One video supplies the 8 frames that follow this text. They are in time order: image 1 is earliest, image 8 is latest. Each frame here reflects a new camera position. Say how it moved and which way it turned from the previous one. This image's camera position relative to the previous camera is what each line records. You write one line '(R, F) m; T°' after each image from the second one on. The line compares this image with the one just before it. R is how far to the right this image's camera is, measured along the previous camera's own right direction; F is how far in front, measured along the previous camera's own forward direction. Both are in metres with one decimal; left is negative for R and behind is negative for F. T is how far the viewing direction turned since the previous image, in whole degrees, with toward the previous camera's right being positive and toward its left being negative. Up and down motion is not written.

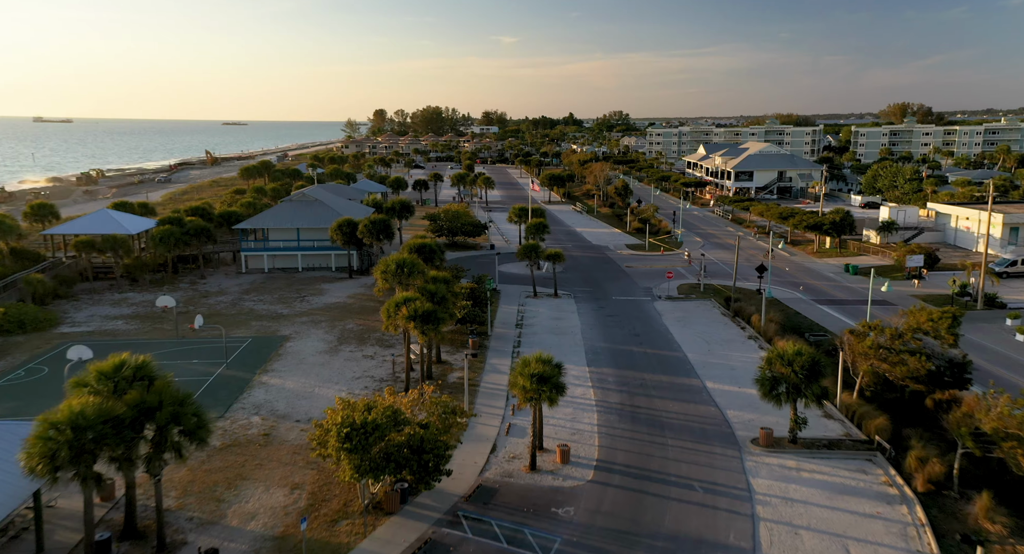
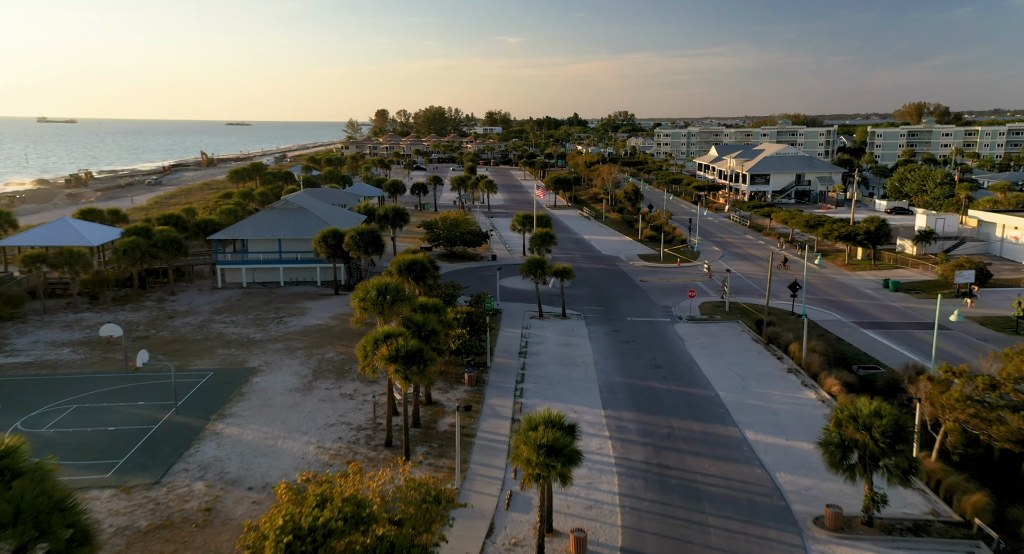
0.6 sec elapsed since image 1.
(0.0, +4.1) m; 0°
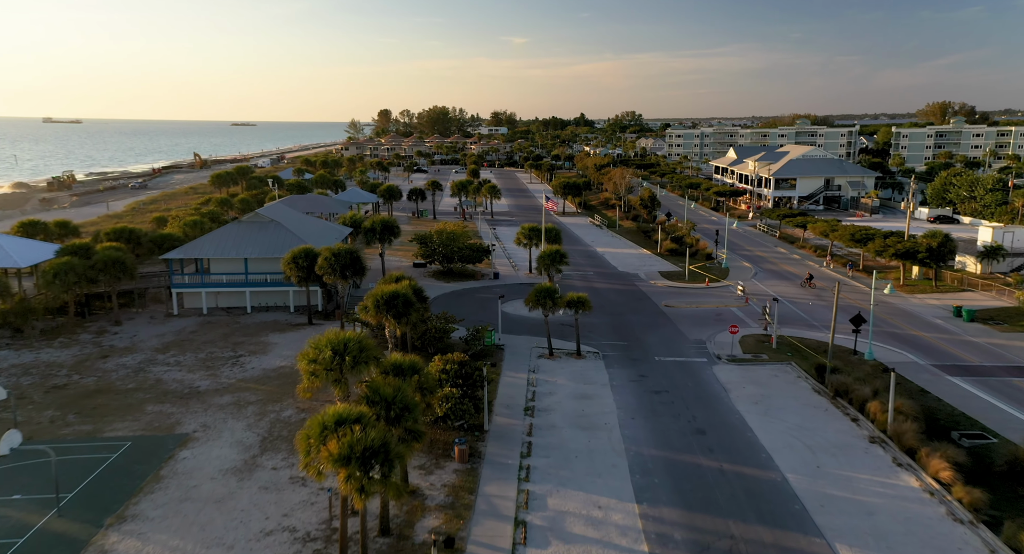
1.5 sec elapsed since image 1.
(+0.1, +5.8) m; 0°
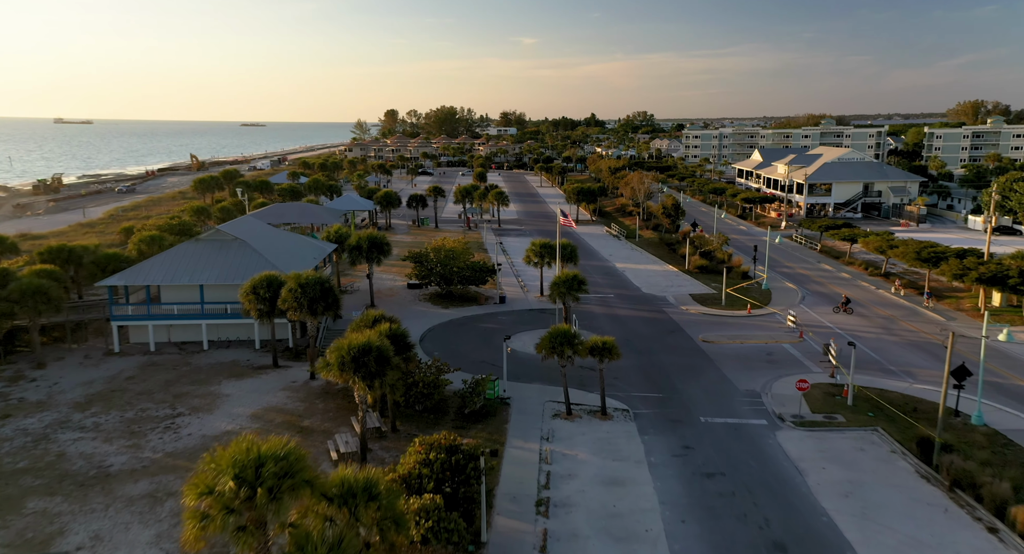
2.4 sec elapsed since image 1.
(0.0, +5.9) m; -1°
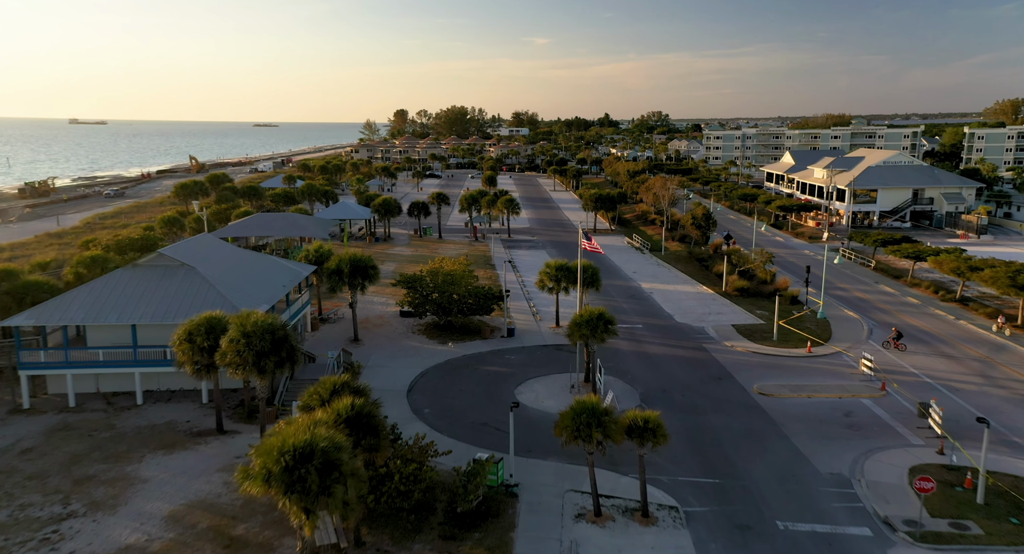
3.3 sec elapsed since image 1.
(+0.1, +6.0) m; -1°
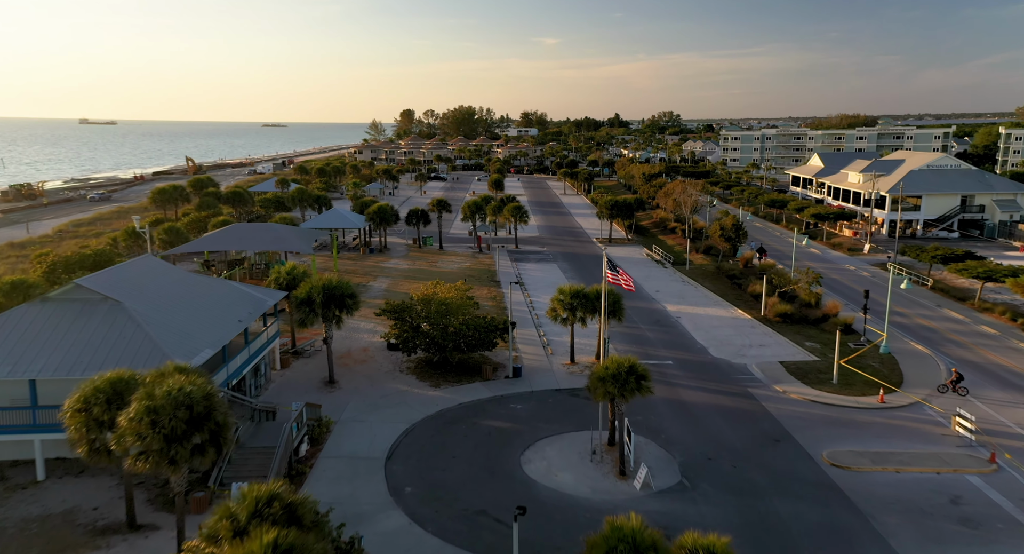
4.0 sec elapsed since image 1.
(+0.1, +5.2) m; -1°
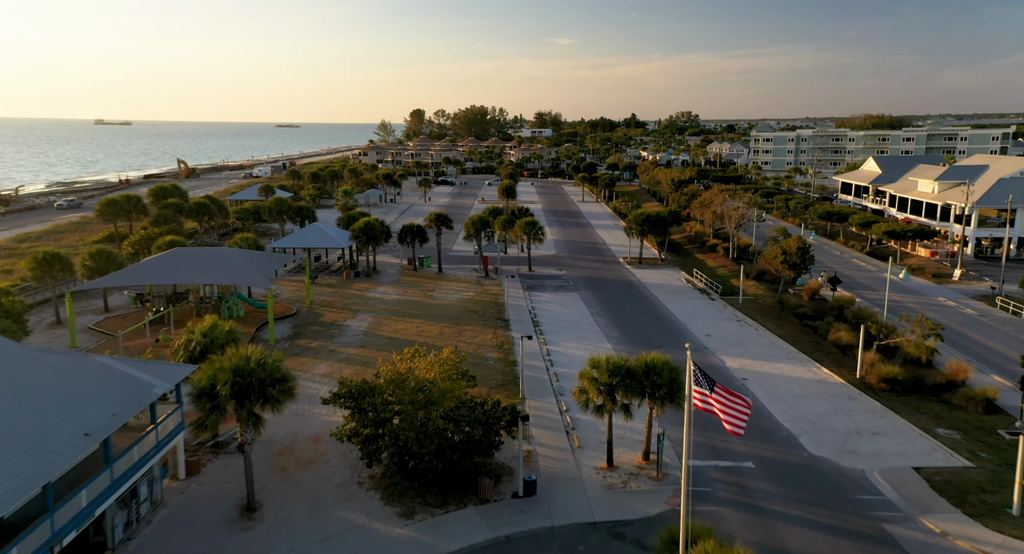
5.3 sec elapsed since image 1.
(0.0, +8.7) m; -1°
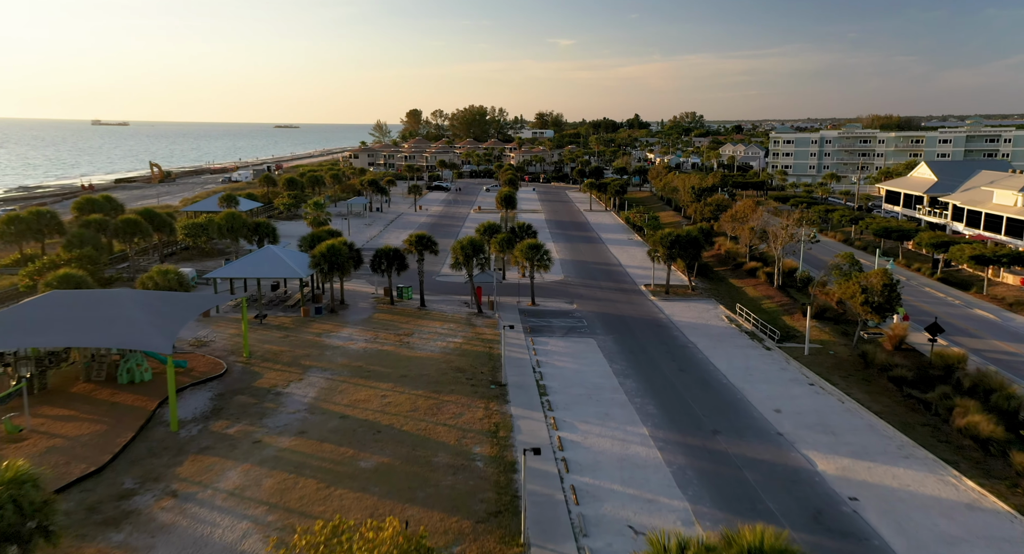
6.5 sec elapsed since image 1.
(+0.1, +8.8) m; 0°
